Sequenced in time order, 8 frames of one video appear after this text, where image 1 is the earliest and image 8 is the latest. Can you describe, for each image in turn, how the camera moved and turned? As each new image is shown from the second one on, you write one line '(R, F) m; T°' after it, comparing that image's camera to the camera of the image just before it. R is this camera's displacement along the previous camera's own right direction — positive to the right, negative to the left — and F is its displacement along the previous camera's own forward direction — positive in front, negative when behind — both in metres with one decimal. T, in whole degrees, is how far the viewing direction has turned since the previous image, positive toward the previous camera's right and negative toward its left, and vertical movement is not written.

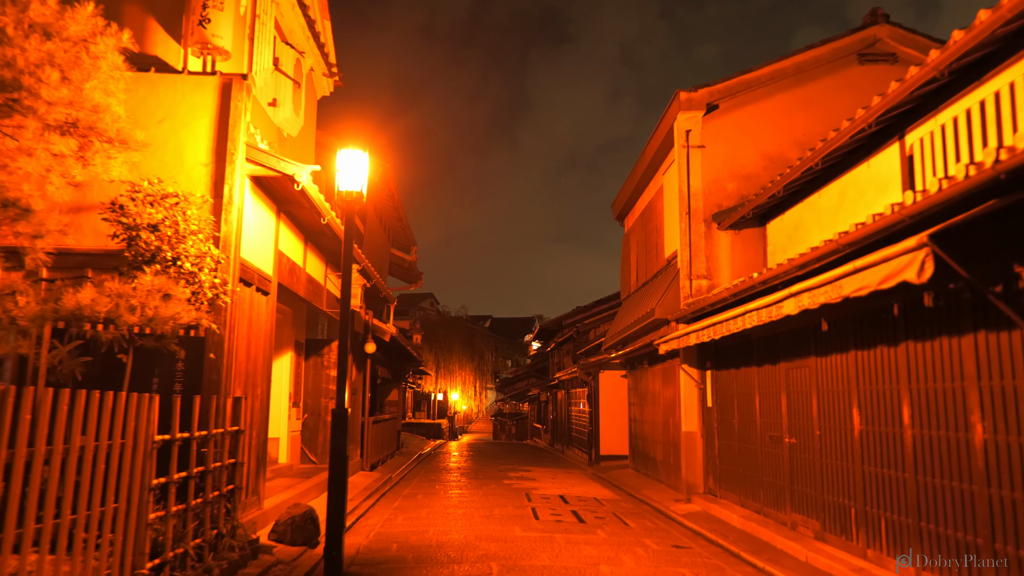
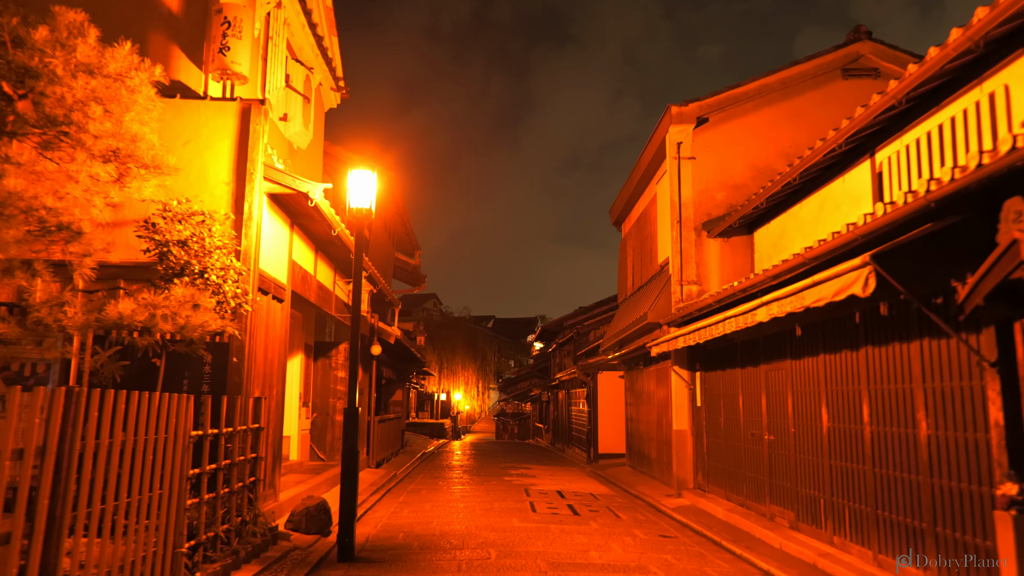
(+0.1, -0.7) m; 0°
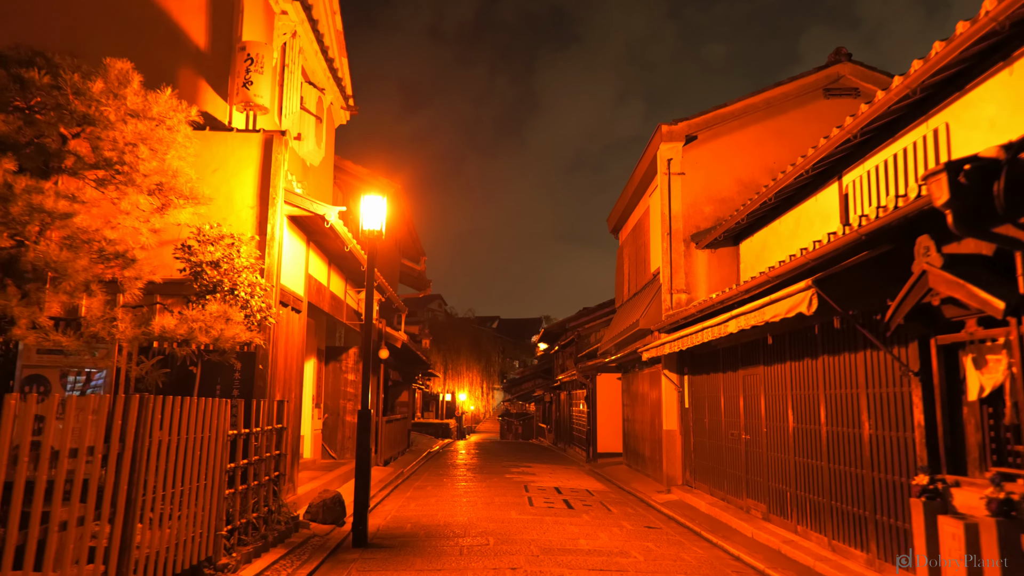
(+0.1, -1.0) m; 0°
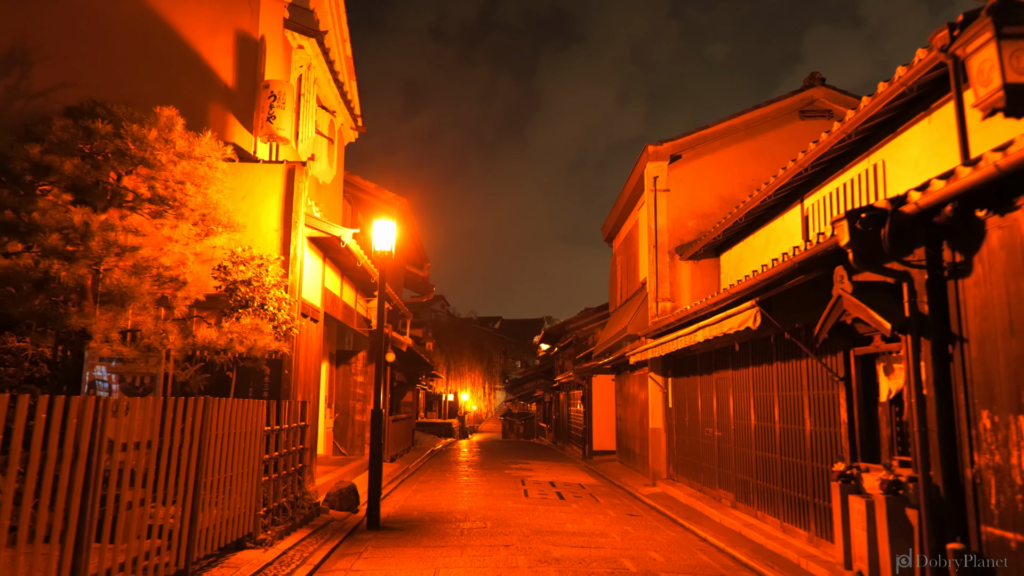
(+0.1, -1.3) m; 0°
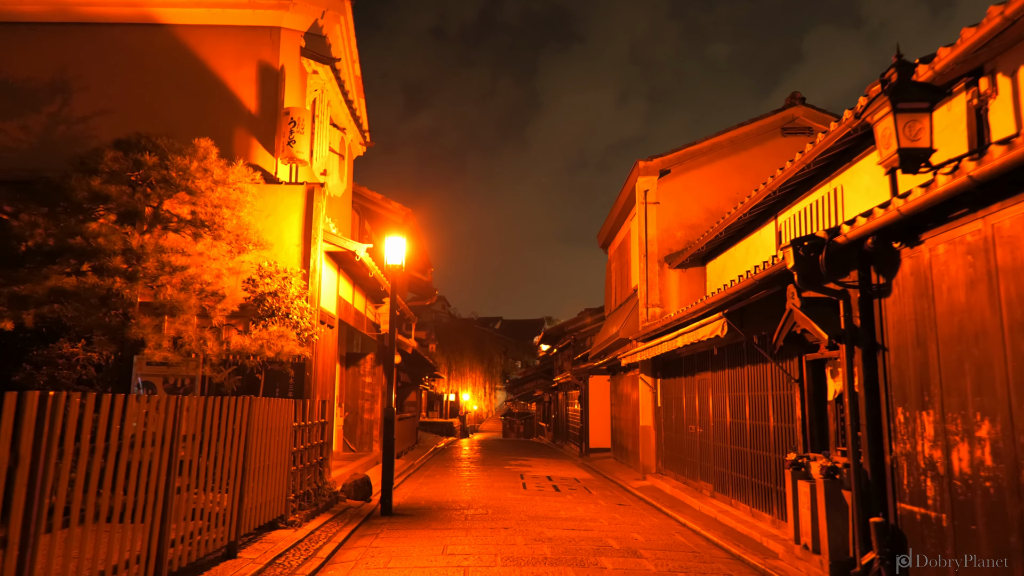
(0.0, -1.2) m; 0°
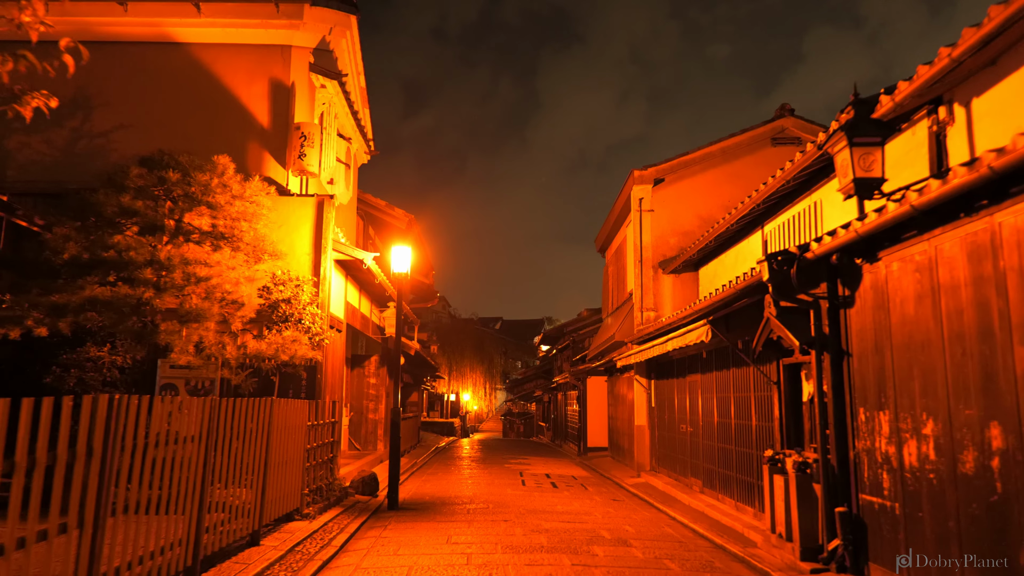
(0.0, -0.7) m; 0°
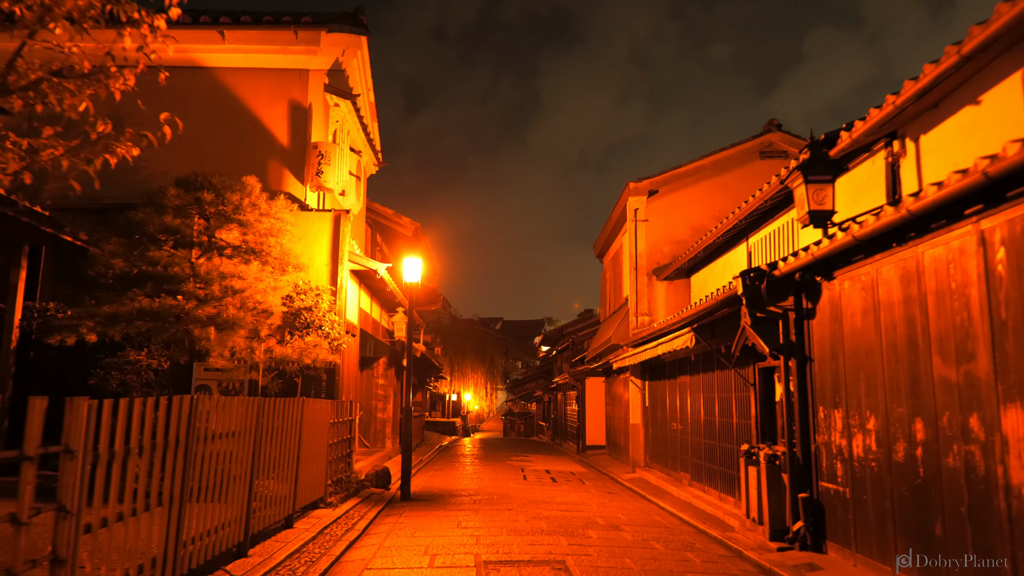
(-0.1, -1.1) m; 0°
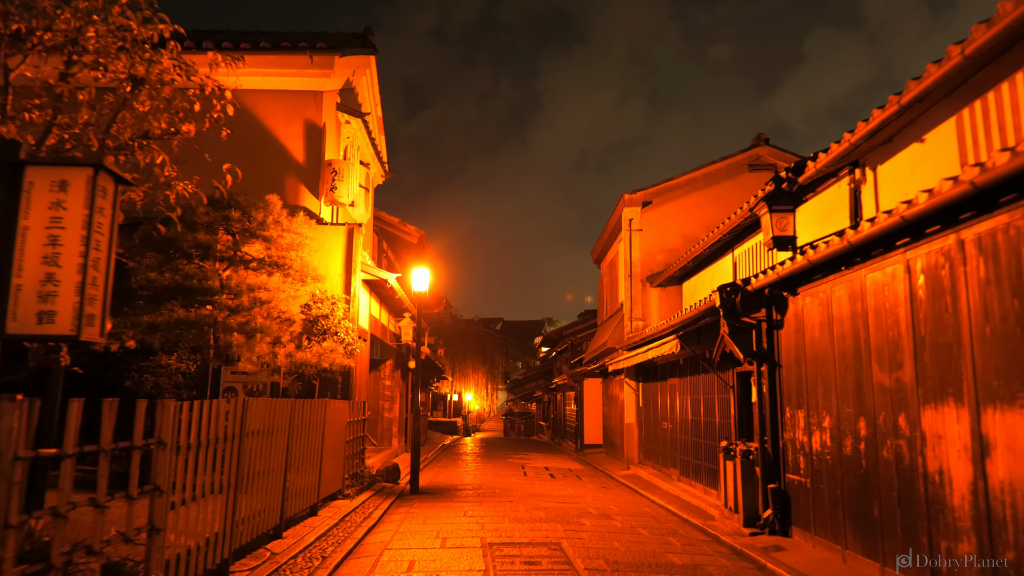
(0.0, -1.1) m; 0°
